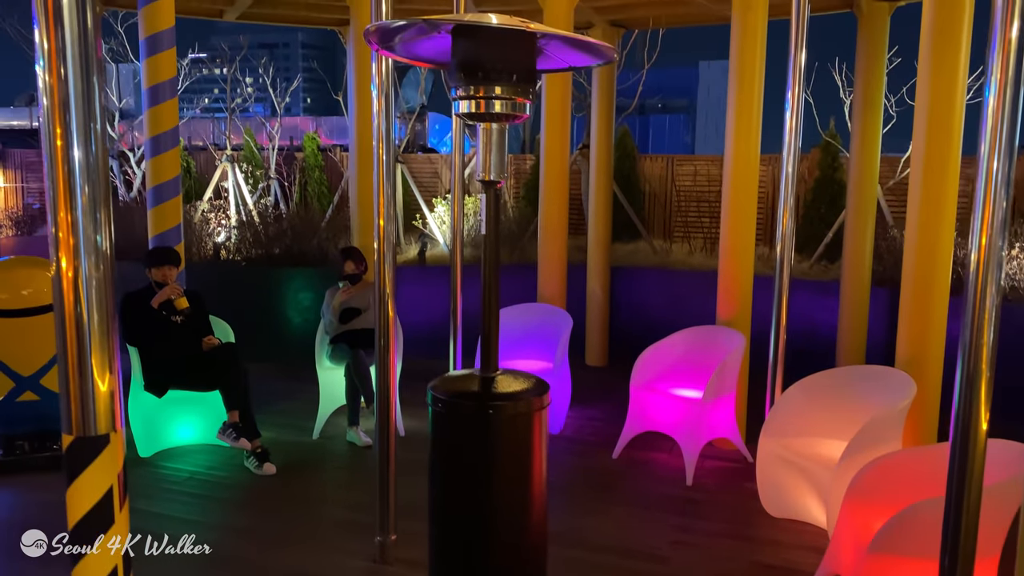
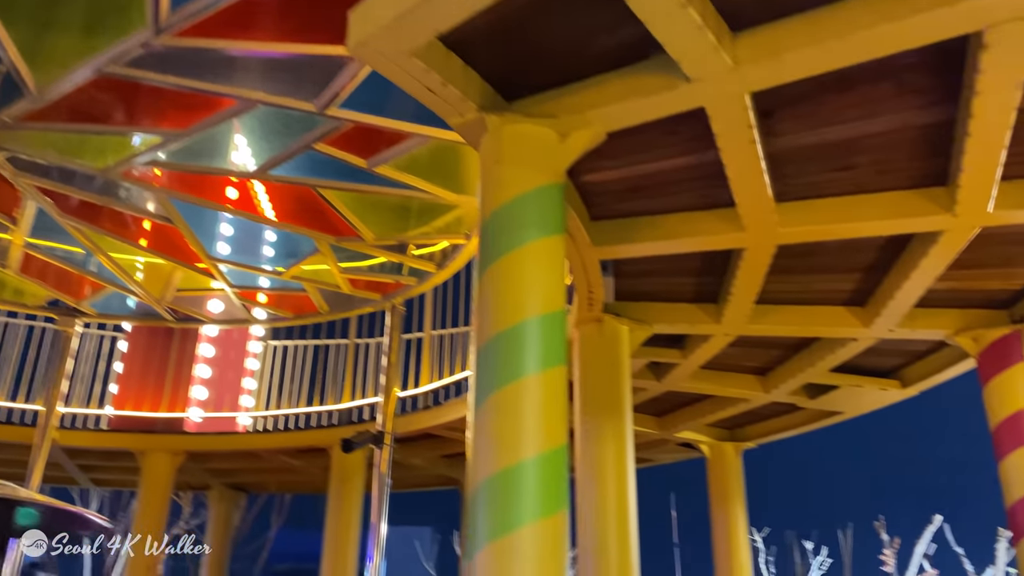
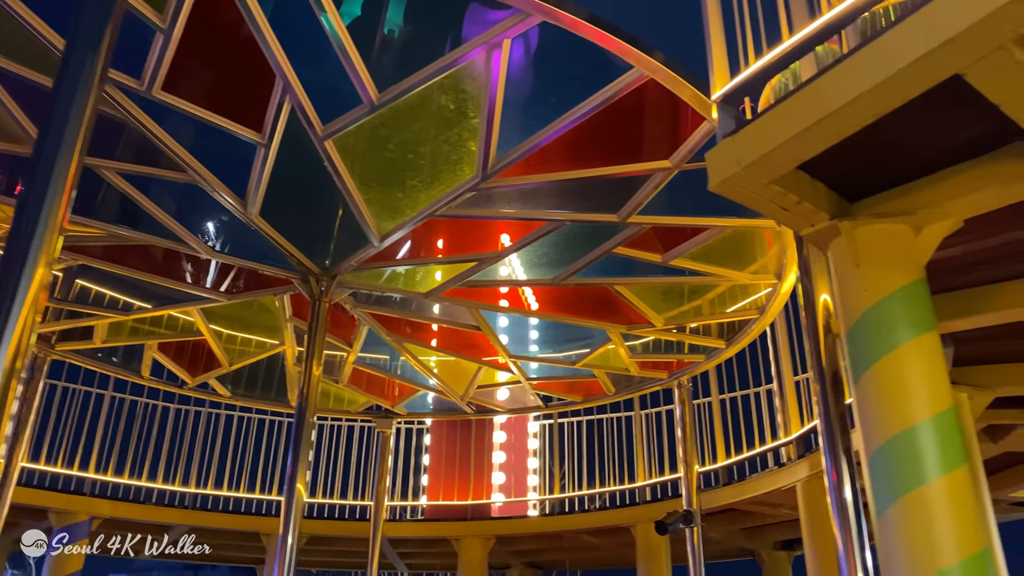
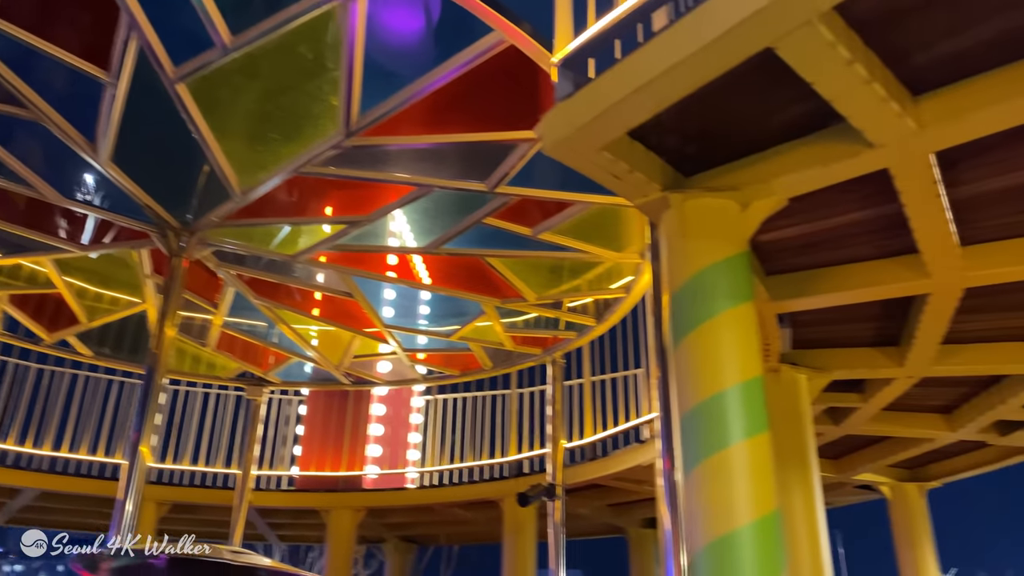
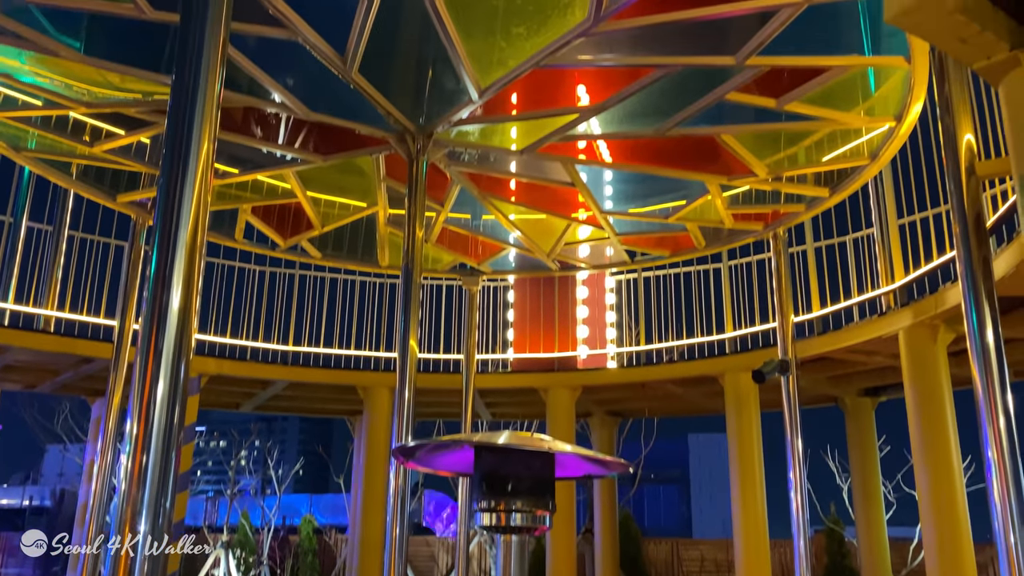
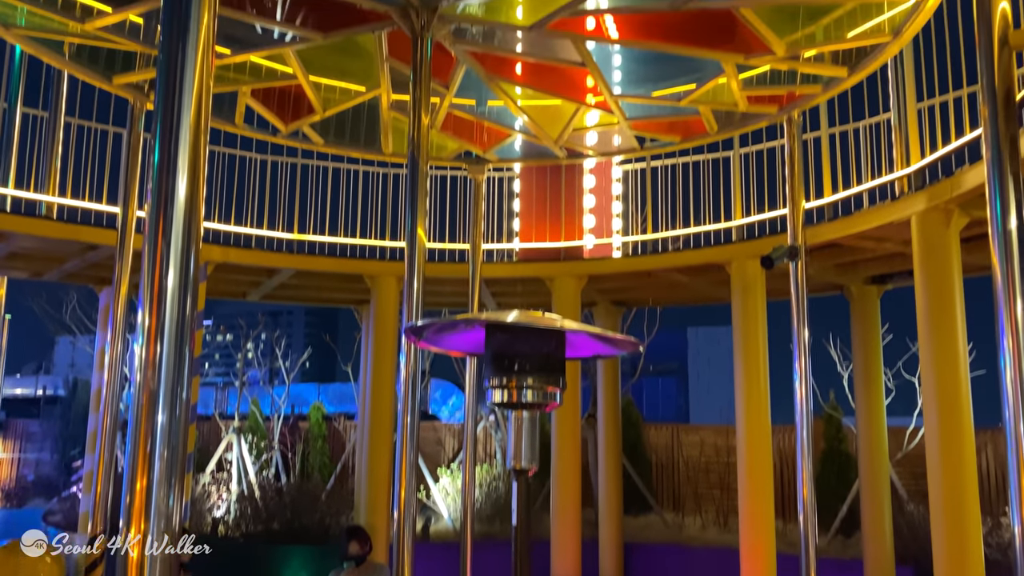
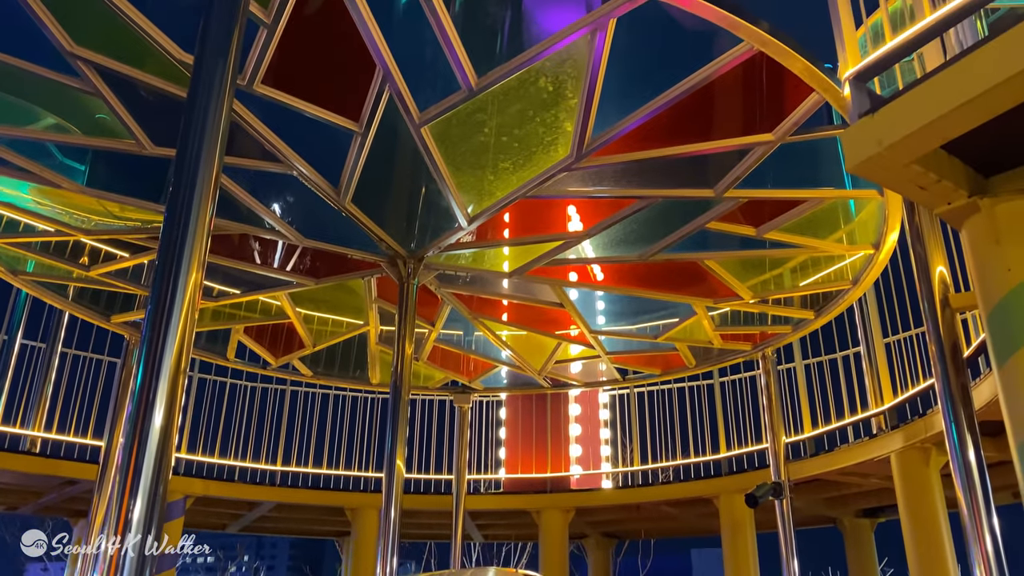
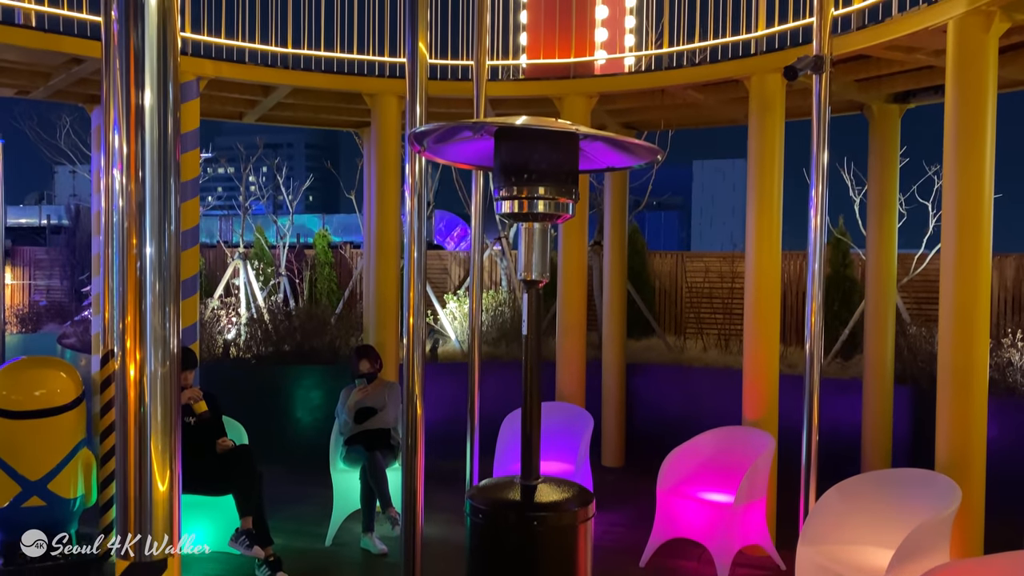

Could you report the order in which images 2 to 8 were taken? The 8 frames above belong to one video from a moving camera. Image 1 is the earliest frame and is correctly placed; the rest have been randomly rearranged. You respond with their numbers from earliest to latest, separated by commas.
8, 6, 5, 7, 3, 4, 2
